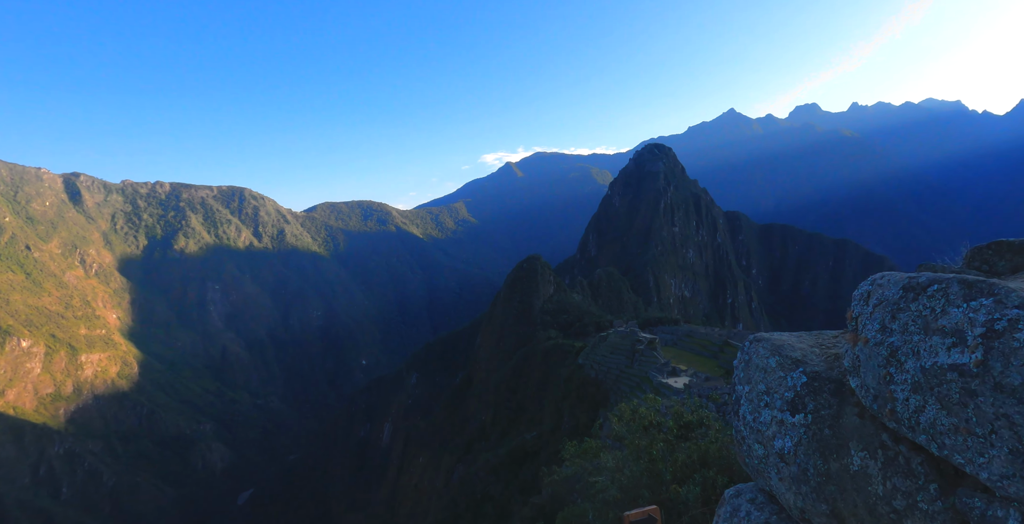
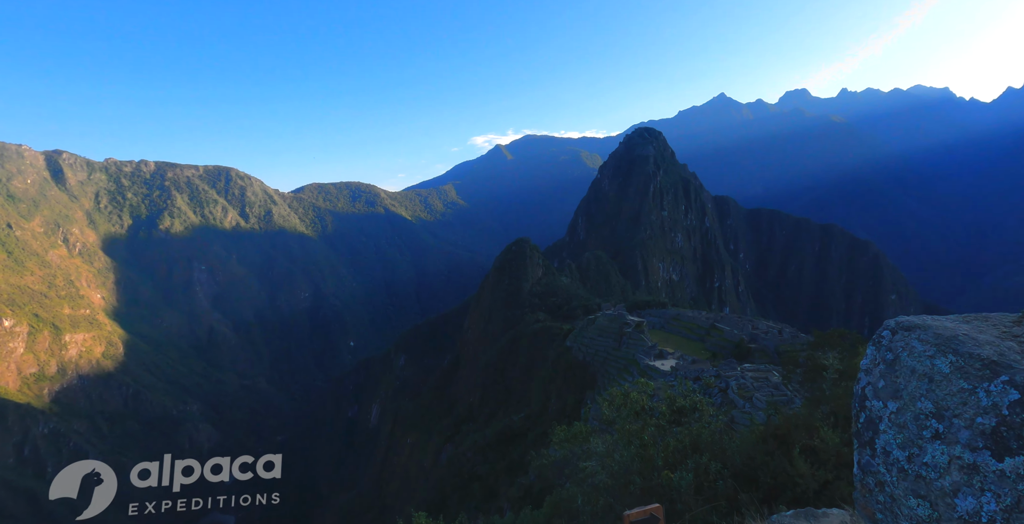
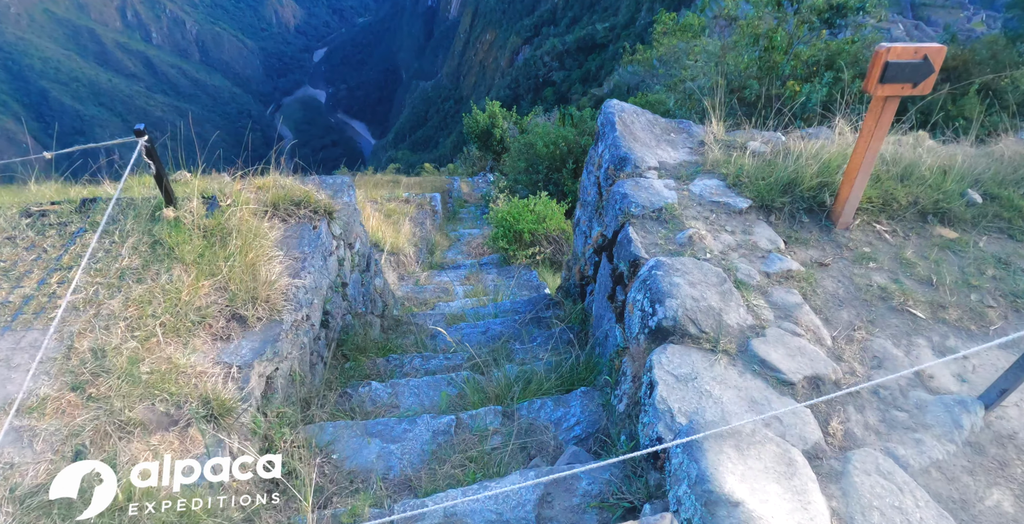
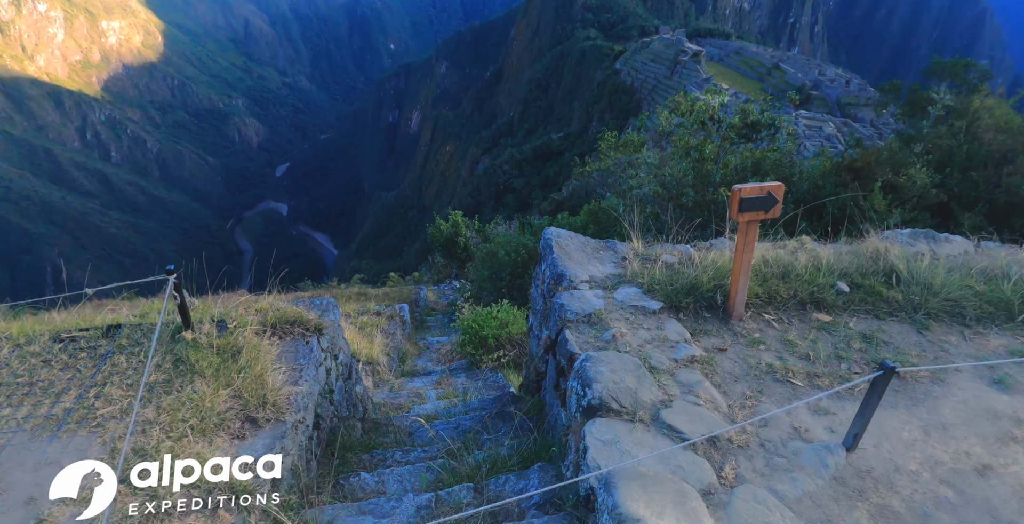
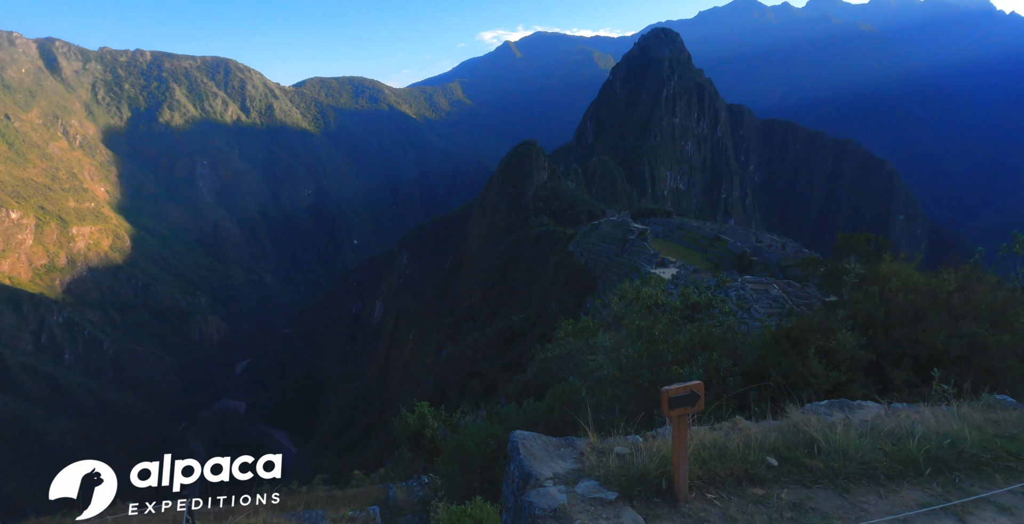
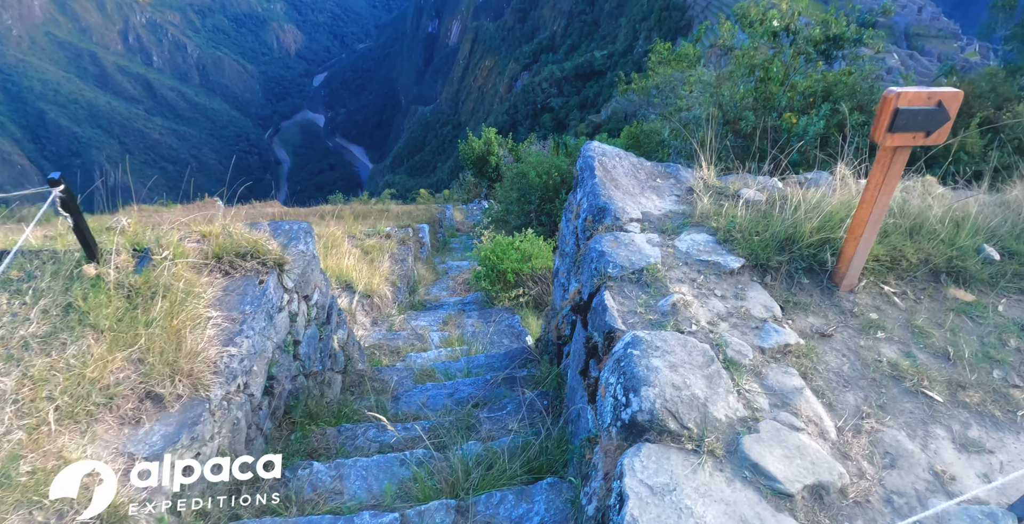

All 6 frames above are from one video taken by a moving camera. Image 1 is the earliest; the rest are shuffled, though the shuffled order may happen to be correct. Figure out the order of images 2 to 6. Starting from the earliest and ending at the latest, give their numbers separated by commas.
2, 5, 4, 3, 6
